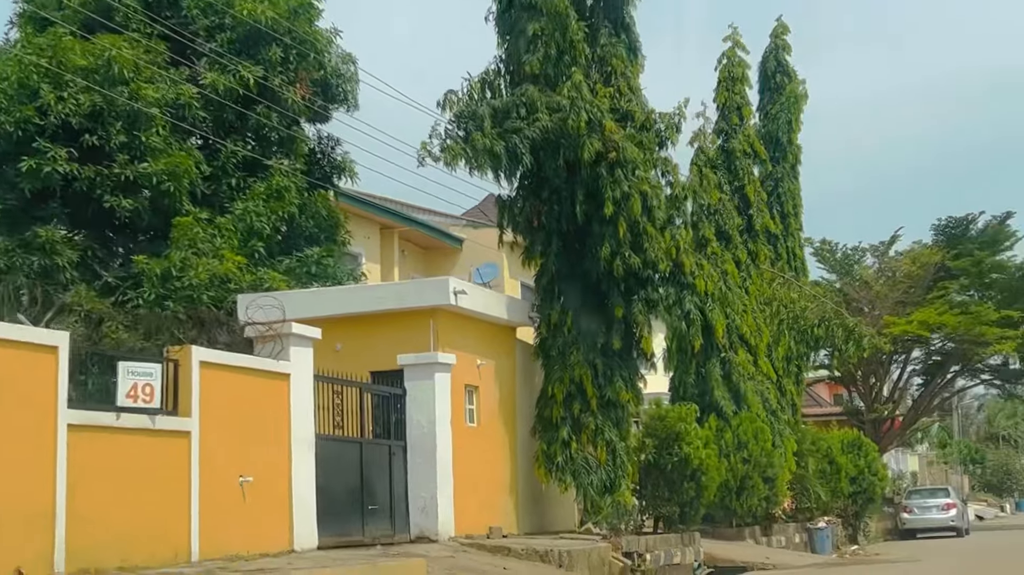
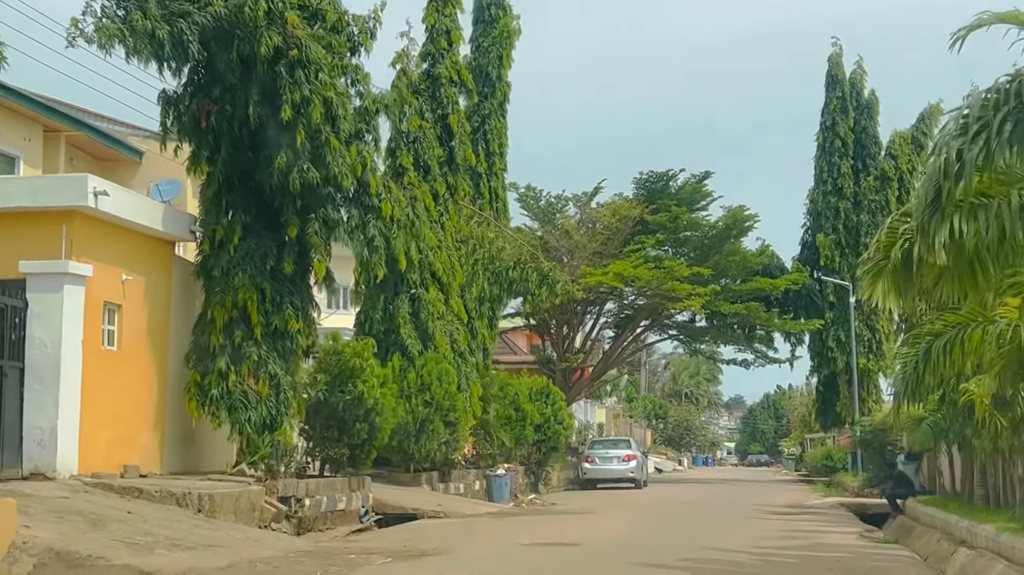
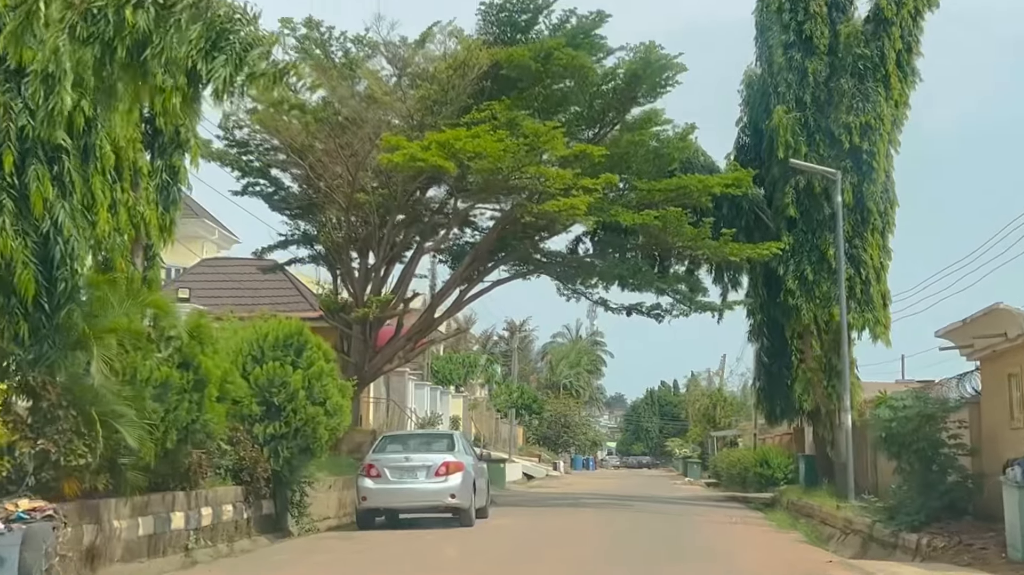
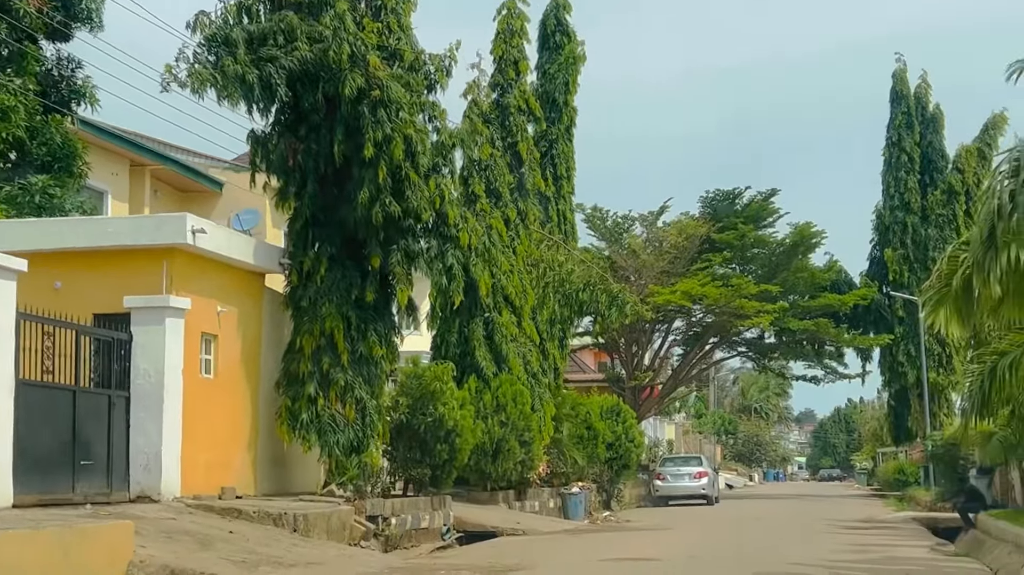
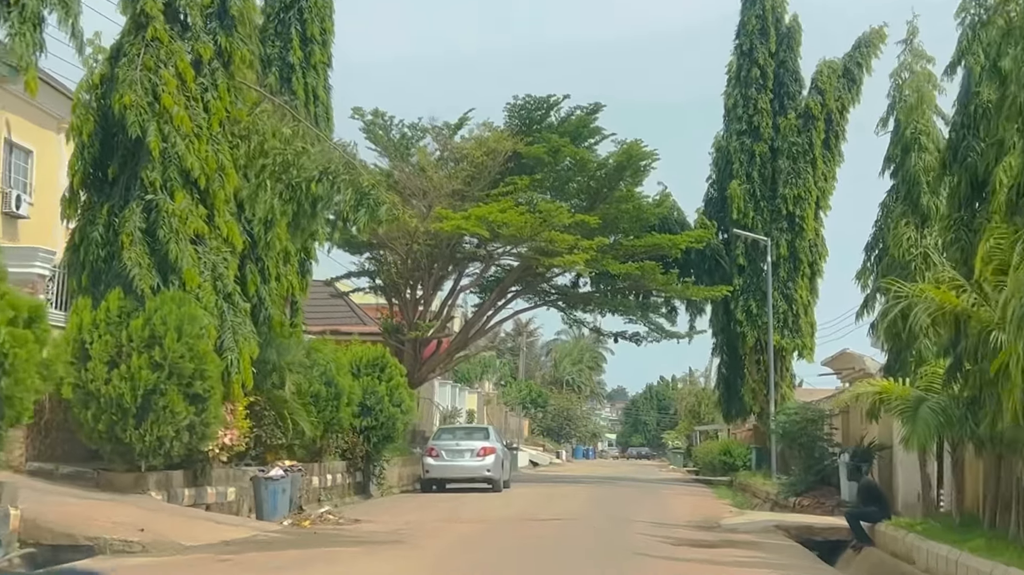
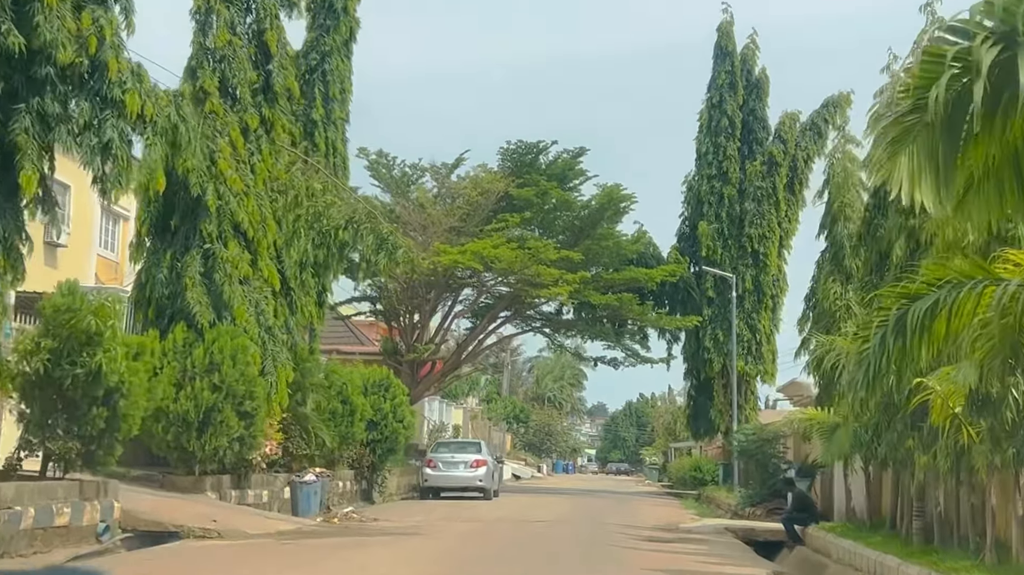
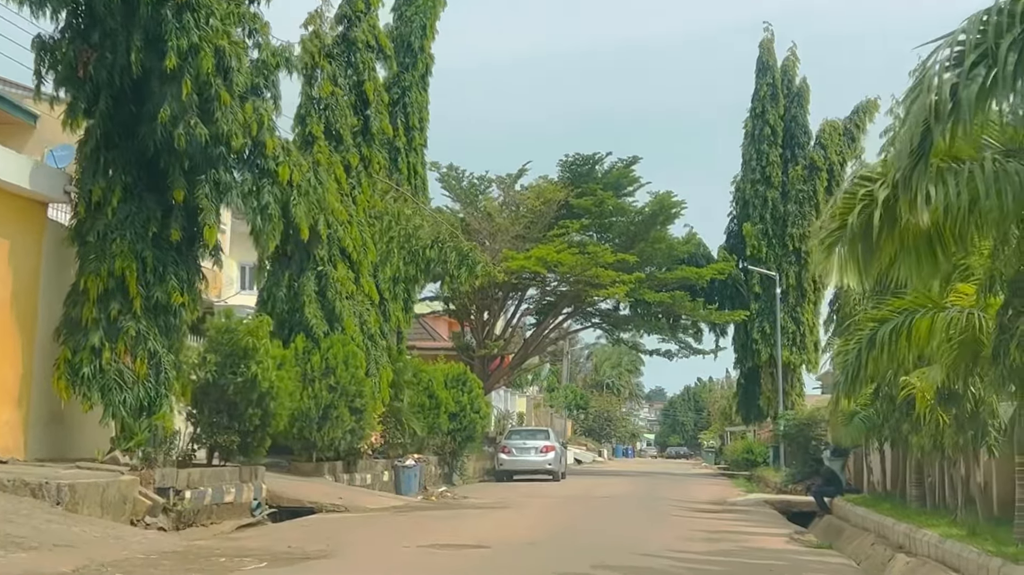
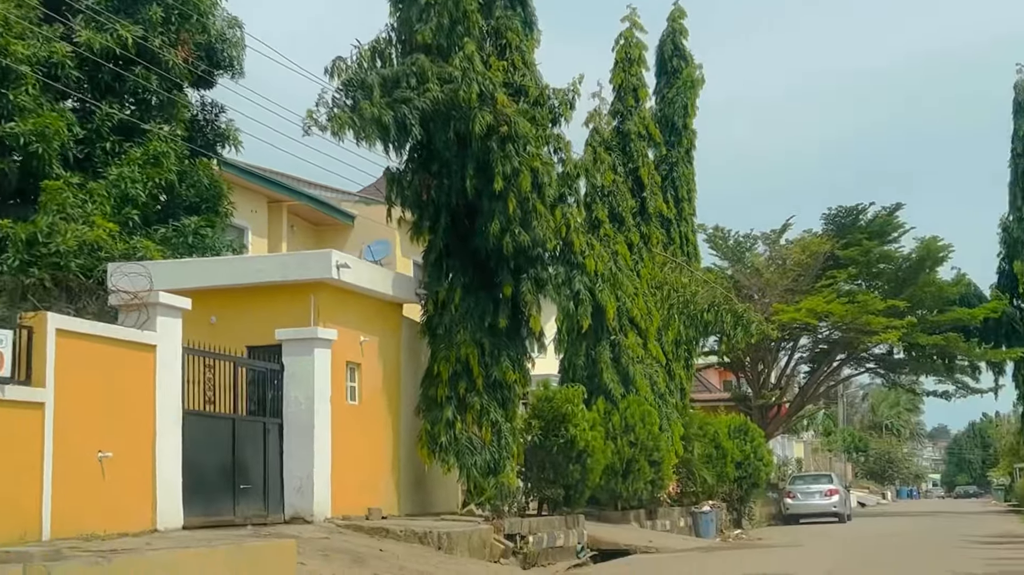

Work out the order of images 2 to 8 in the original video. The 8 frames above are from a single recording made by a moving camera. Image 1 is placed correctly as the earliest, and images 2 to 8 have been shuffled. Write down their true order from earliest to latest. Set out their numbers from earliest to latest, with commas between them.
8, 4, 2, 7, 6, 5, 3
